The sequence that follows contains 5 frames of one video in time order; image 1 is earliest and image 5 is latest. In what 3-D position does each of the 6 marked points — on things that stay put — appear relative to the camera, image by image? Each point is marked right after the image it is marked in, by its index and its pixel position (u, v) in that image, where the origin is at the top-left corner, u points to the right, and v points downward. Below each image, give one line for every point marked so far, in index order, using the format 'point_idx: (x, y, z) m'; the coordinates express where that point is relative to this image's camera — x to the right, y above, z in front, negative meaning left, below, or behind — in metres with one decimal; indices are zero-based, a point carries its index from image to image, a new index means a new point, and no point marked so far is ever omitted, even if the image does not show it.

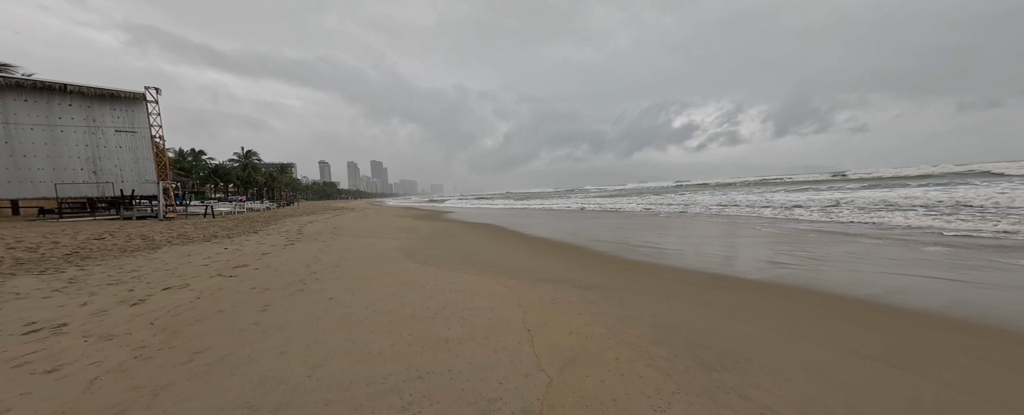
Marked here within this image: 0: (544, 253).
0: (+0.8, -1.2, +7.5) m
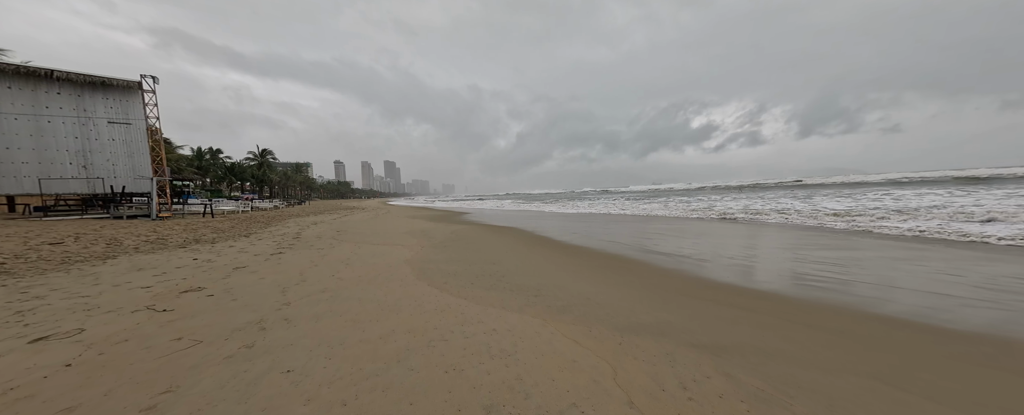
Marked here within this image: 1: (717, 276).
0: (+1.7, -1.3, +5.7) m
1: (+4.6, -1.5, +6.4) m
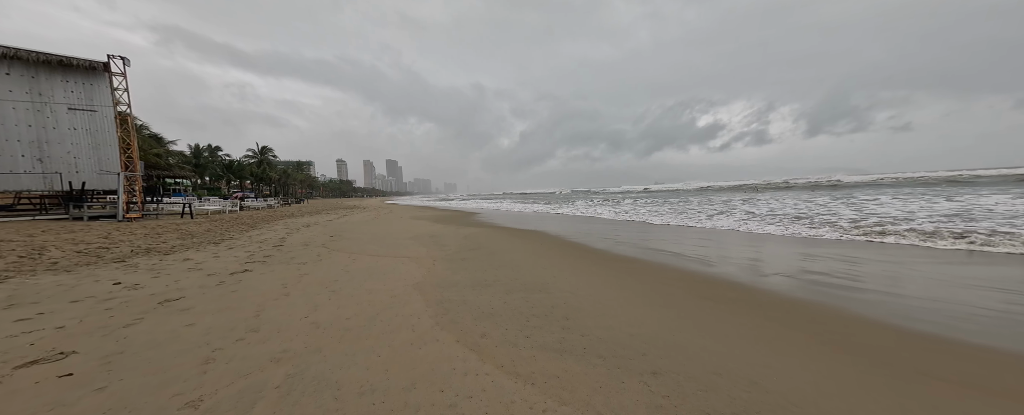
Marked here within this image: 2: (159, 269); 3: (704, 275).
0: (+2.5, -1.3, +3.9) m
1: (+5.4, -1.5, +4.6) m
2: (-6.0, -1.1, +5.0) m
3: (+4.0, -1.4, +6.1) m
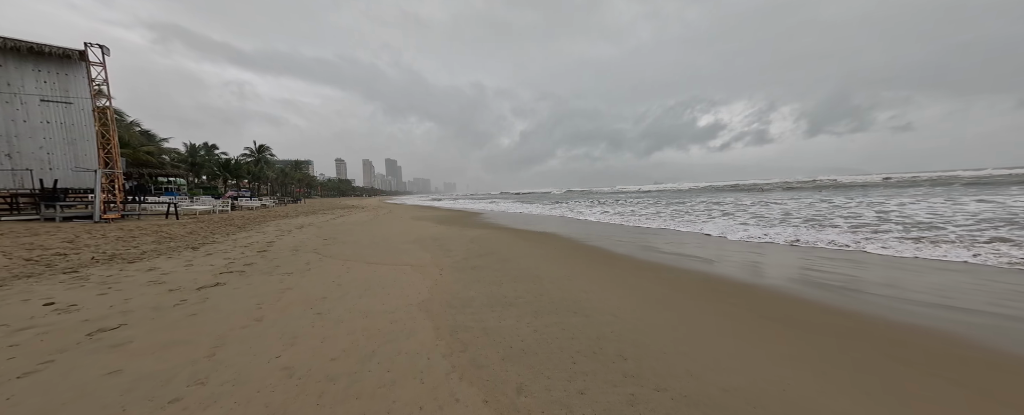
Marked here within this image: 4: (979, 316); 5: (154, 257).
0: (+2.8, -1.3, +3.1) m
1: (+5.7, -1.6, +3.8) m
2: (-5.7, -1.1, +4.1) m
3: (+4.4, -1.5, +5.3) m
4: (+6.2, -1.6, +3.9) m
5: (-7.2, -1.0, +5.9) m
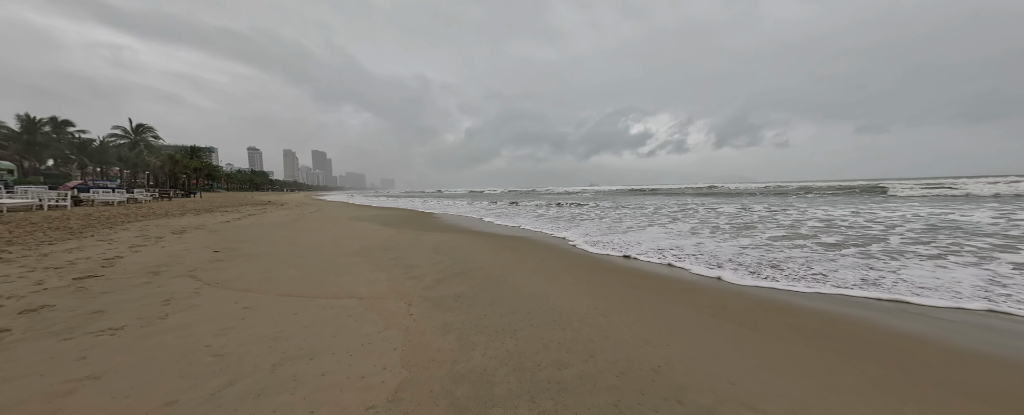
0: (+3.2, -1.4, +2.1) m
1: (+5.9, -1.7, +3.4) m
2: (-5.4, -1.1, +1.5) m
3: (+4.3, -1.6, +4.6) m
4: (+6.4, -1.7, +3.5) m
5: (-7.1, -1.0, +2.9) m
